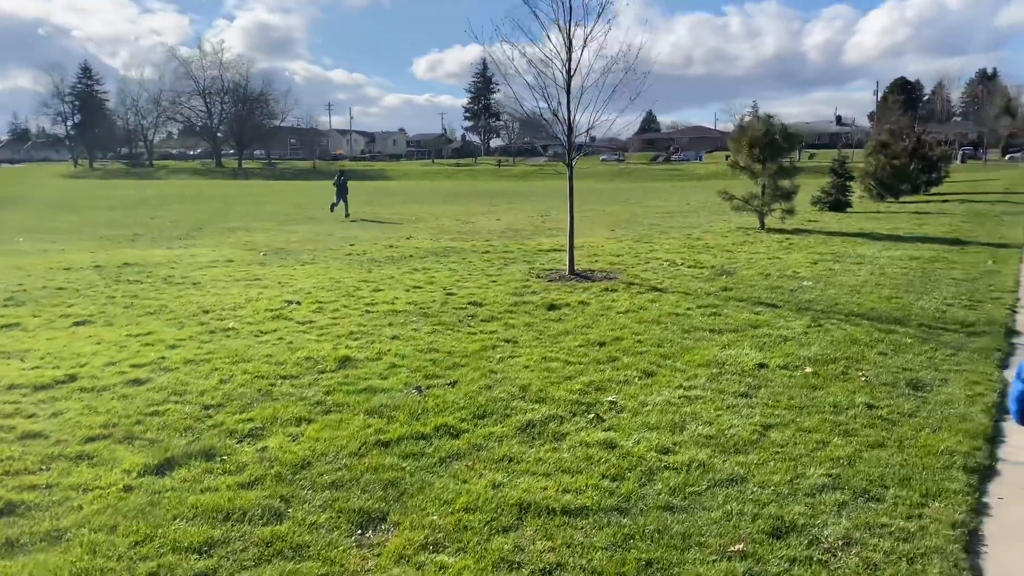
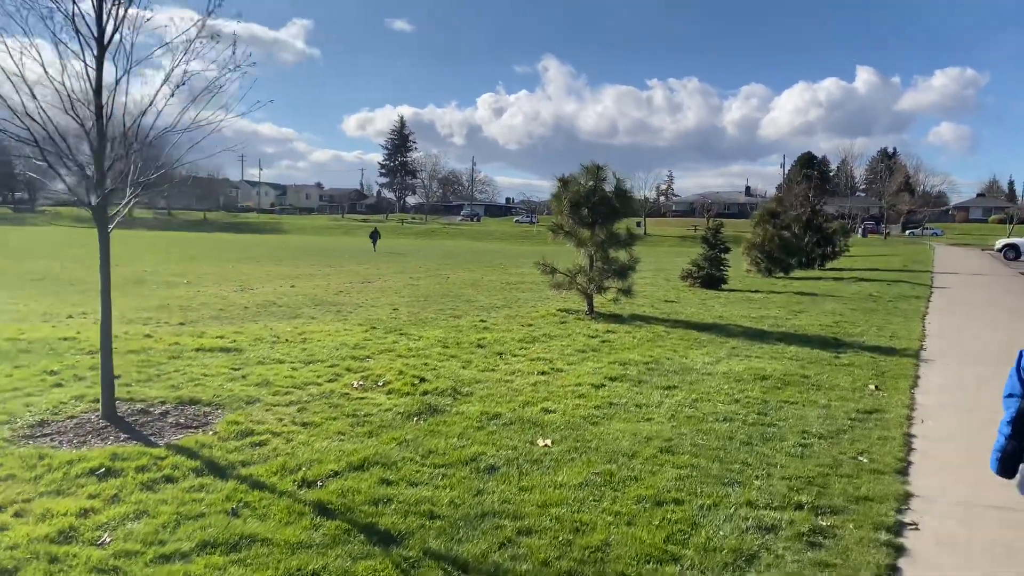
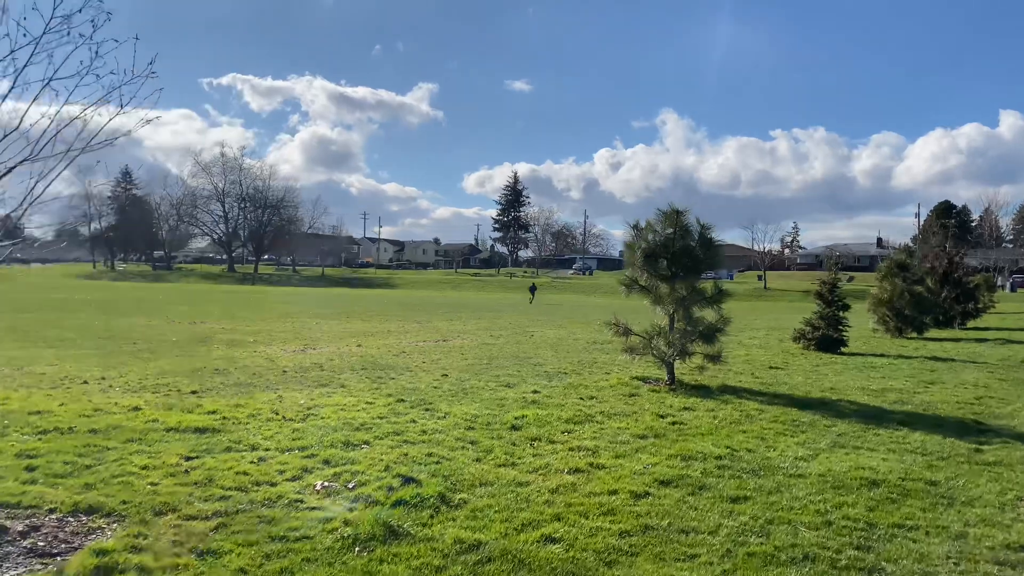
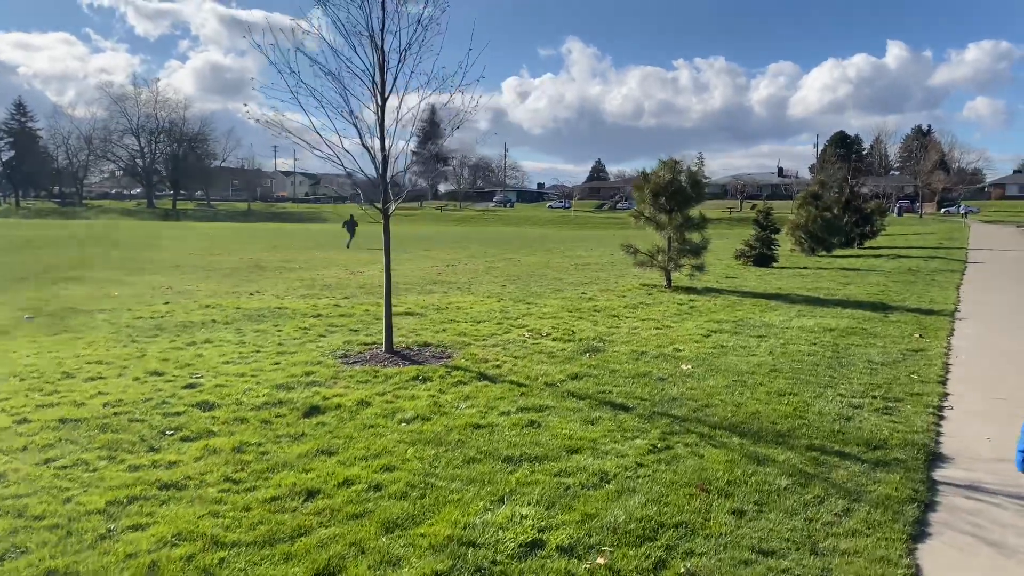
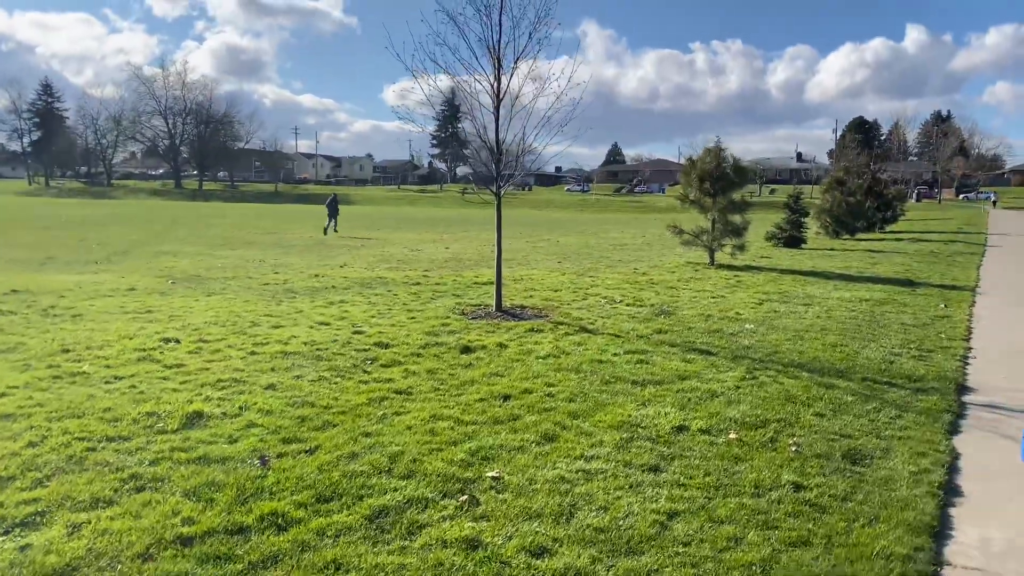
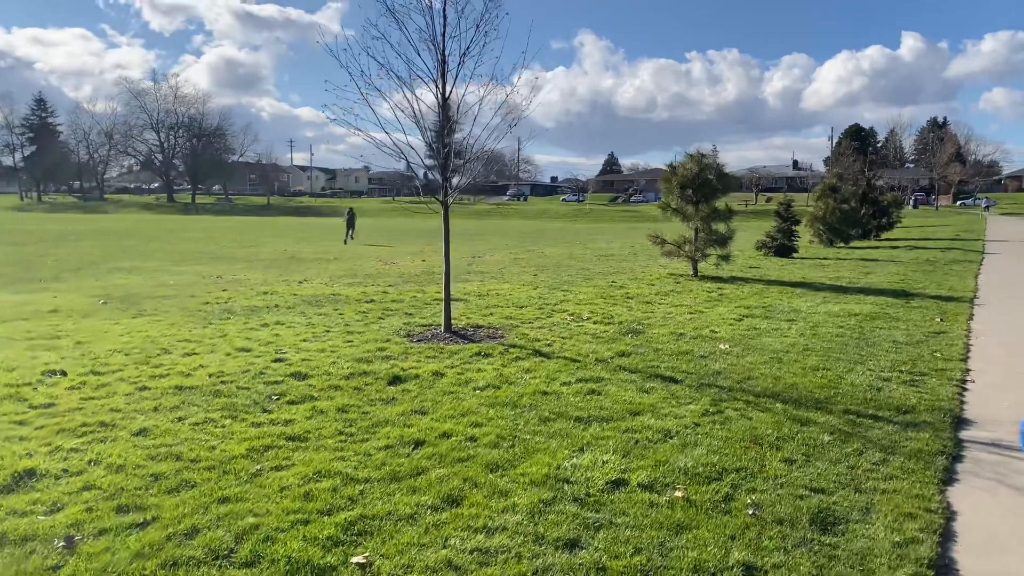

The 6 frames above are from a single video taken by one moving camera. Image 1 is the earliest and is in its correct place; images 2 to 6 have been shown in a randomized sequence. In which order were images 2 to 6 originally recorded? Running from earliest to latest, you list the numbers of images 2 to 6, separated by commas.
5, 6, 4, 2, 3
